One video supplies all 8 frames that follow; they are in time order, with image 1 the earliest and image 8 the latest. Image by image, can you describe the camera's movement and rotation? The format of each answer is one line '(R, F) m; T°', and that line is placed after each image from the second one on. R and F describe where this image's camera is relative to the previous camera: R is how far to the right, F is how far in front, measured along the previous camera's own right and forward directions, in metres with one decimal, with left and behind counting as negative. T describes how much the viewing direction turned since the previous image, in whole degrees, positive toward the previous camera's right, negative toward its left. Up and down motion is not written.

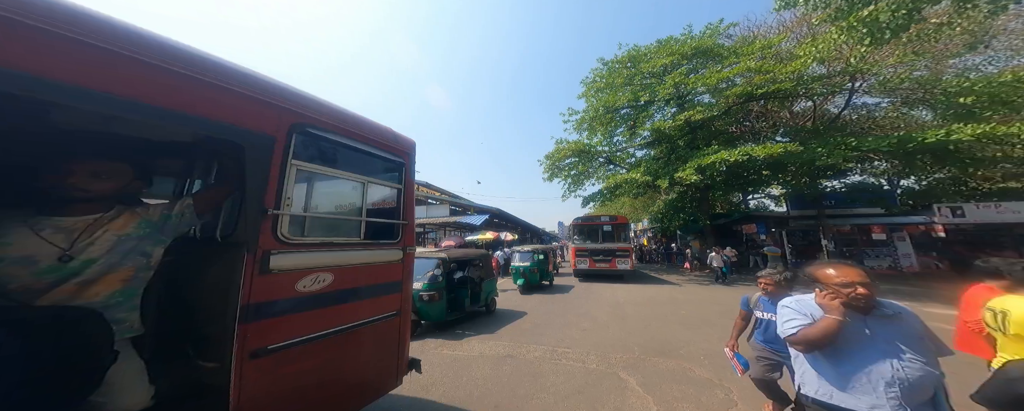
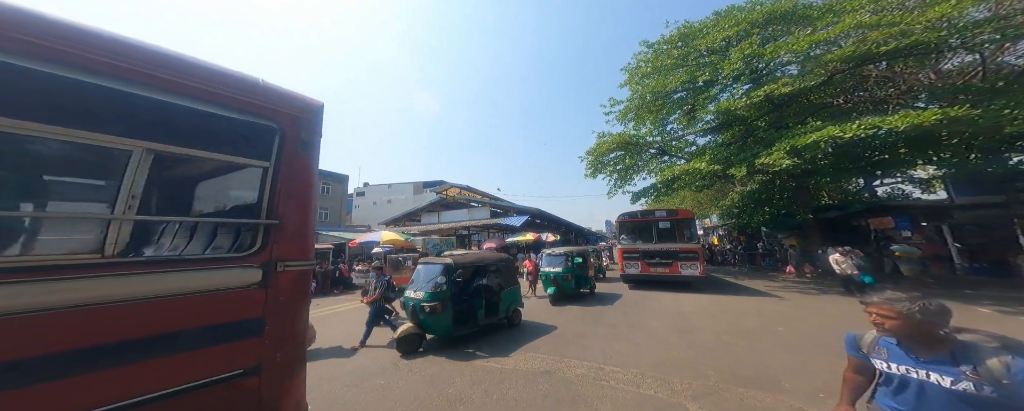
(+0.1, +1.5) m; -8°
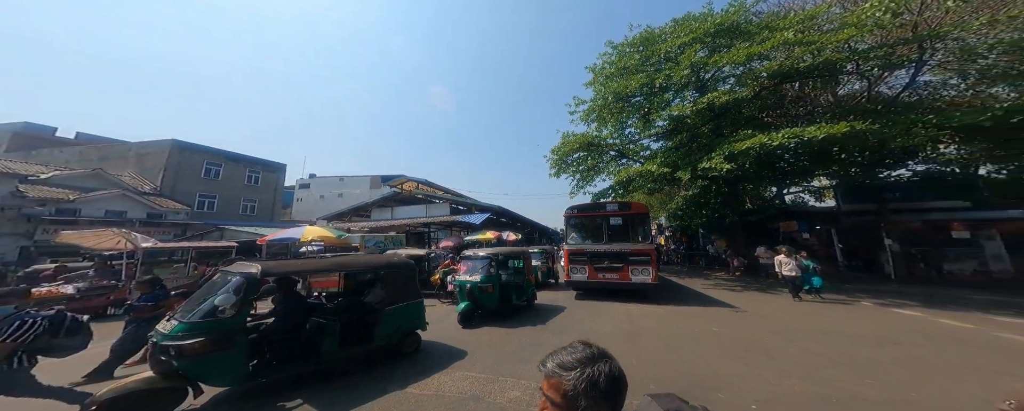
(+0.7, +0.5) m; +6°
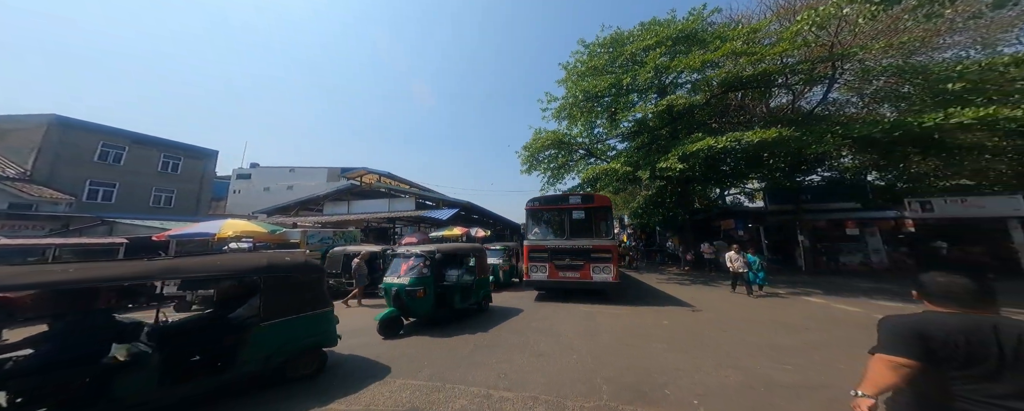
(+0.5, +0.4) m; +5°
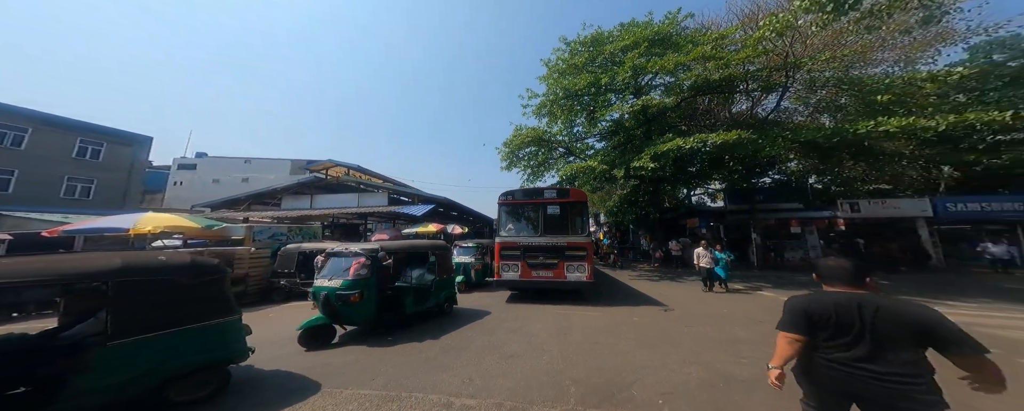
(+0.3, +0.4) m; +4°
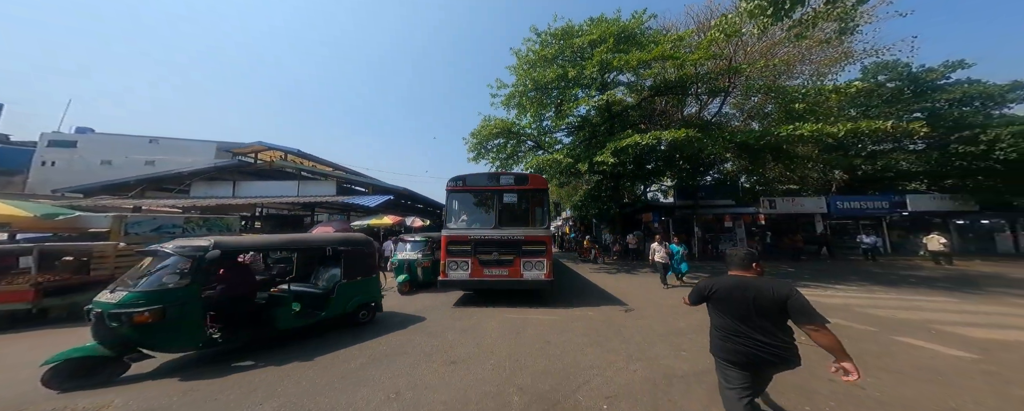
(+0.4, +0.7) m; +7°
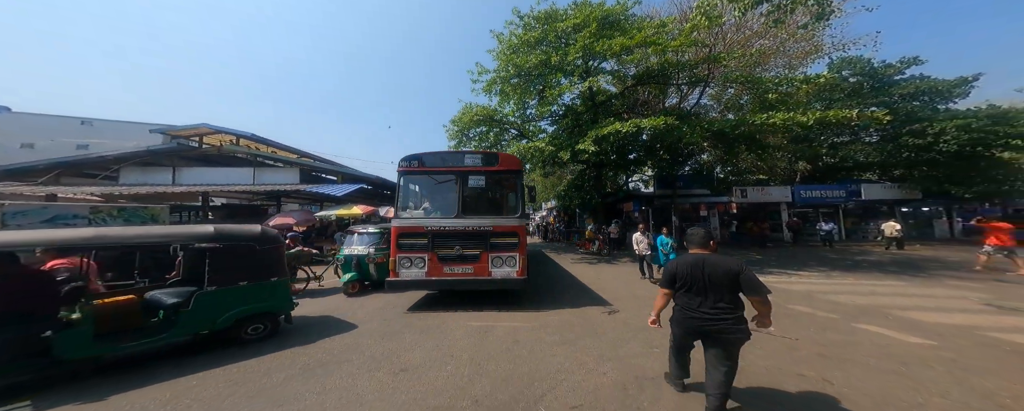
(+0.3, +0.4) m; +4°
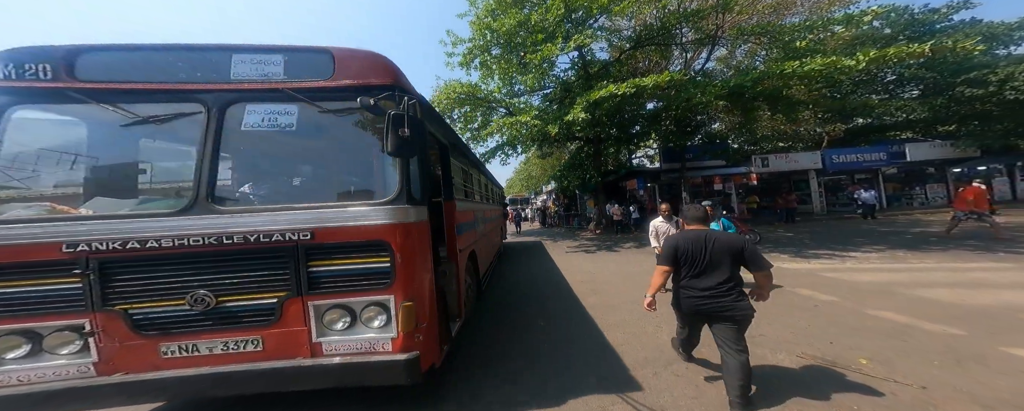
(+0.9, +1.7) m; -1°
